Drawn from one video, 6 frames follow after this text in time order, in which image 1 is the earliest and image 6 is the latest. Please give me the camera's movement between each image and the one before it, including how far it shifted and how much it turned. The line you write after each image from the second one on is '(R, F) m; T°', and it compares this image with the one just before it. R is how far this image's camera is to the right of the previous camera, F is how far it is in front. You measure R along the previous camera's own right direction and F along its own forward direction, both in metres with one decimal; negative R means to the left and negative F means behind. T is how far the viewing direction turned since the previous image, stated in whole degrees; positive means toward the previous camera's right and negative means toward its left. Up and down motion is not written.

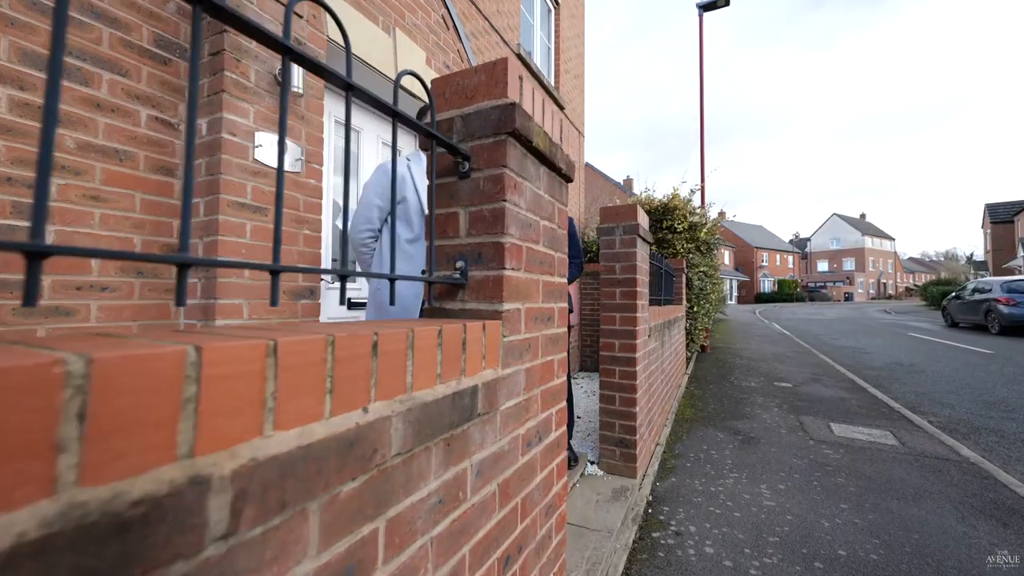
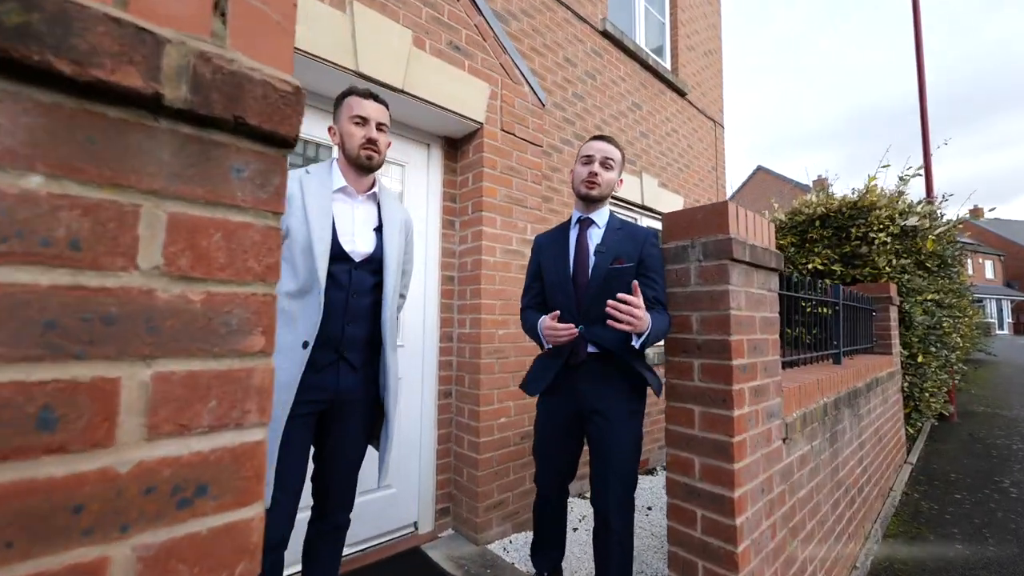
(+0.8, +1.4) m; -22°
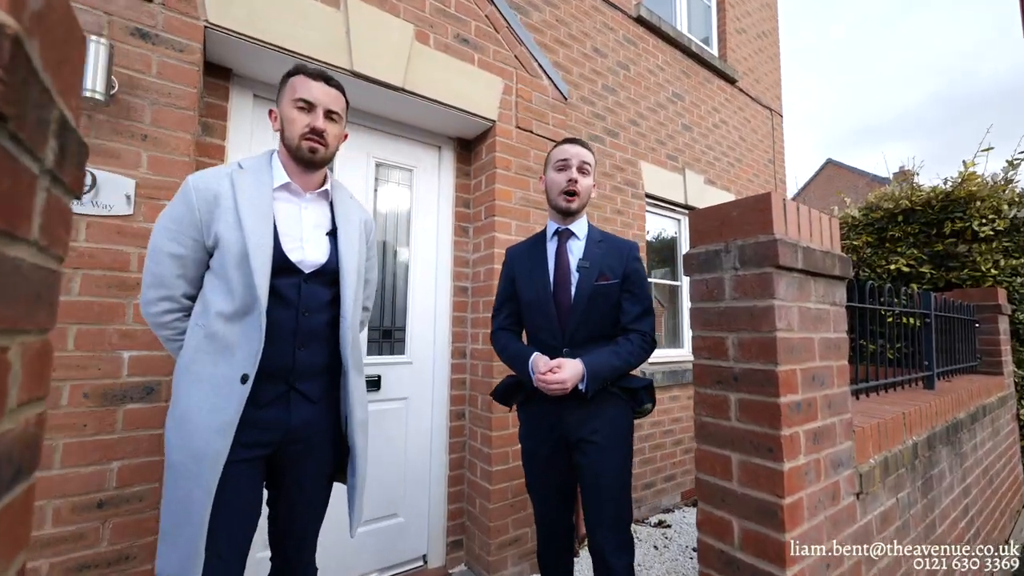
(+0.2, +0.3) m; -7°
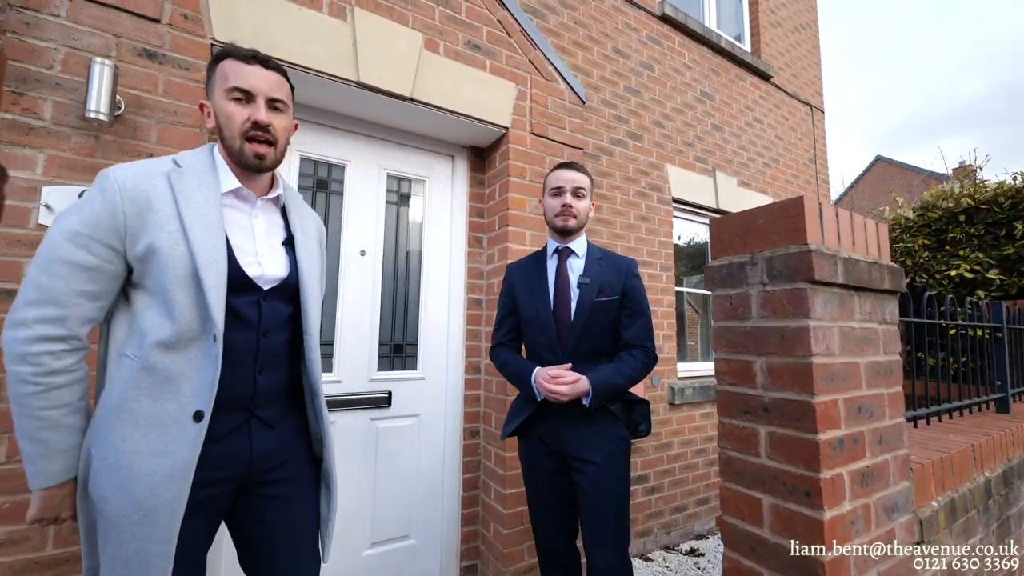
(+0.1, +0.1) m; -4°
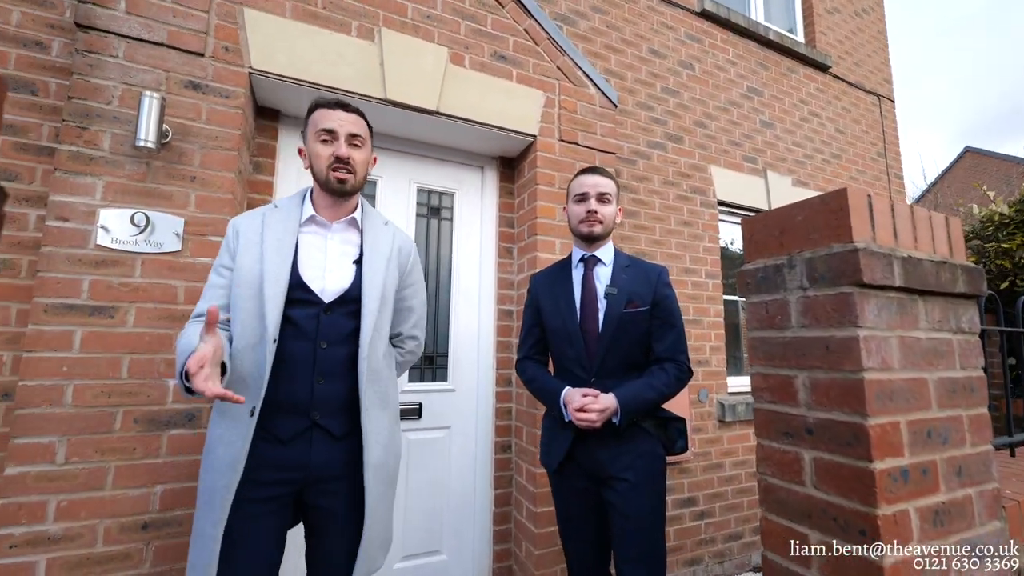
(+0.1, +0.1) m; -7°
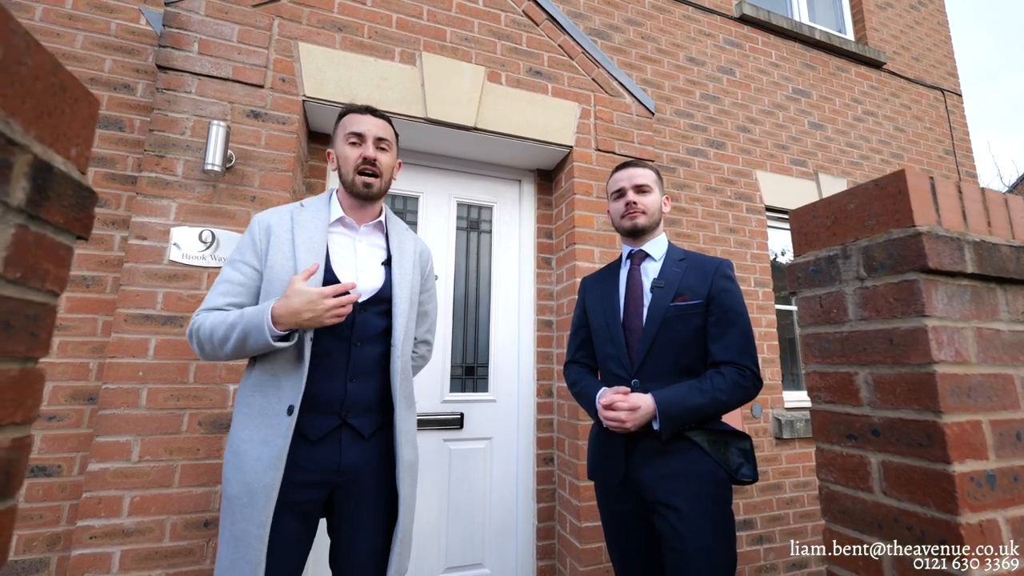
(0.0, 0.0) m; -5°
